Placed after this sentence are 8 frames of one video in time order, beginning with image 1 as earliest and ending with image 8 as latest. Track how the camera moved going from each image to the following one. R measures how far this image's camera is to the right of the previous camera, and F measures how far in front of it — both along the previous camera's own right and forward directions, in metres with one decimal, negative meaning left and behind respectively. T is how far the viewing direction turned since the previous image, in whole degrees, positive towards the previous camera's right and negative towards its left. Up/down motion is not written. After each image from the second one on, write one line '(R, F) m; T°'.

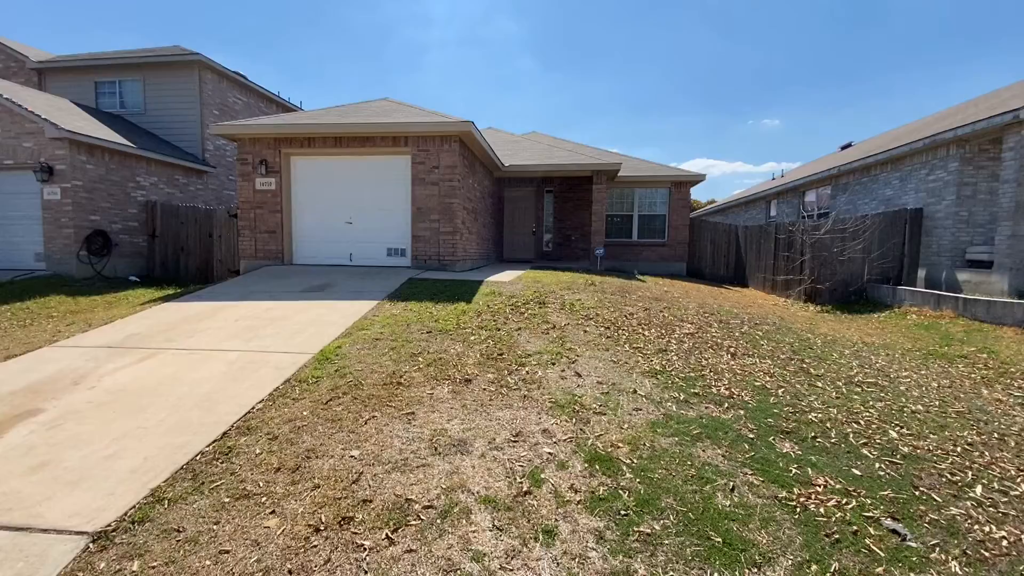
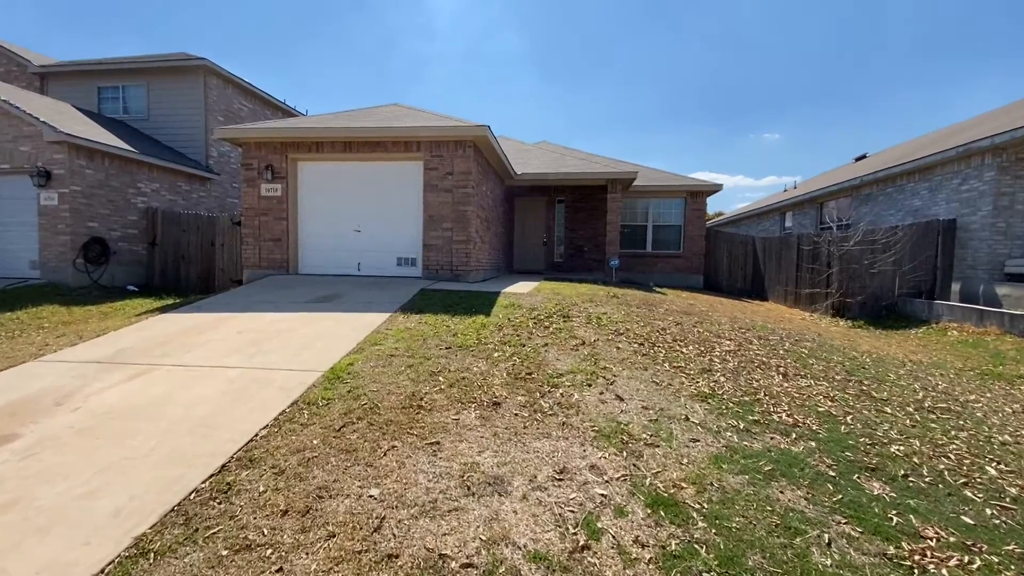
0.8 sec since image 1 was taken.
(-0.3, +0.5) m; 0°
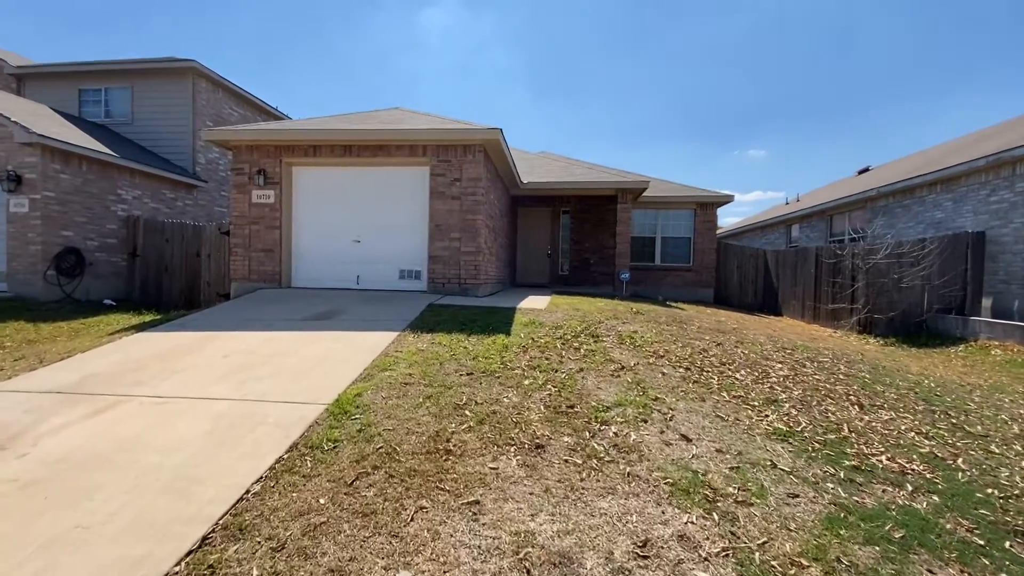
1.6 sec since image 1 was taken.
(-0.4, +0.7) m; +1°
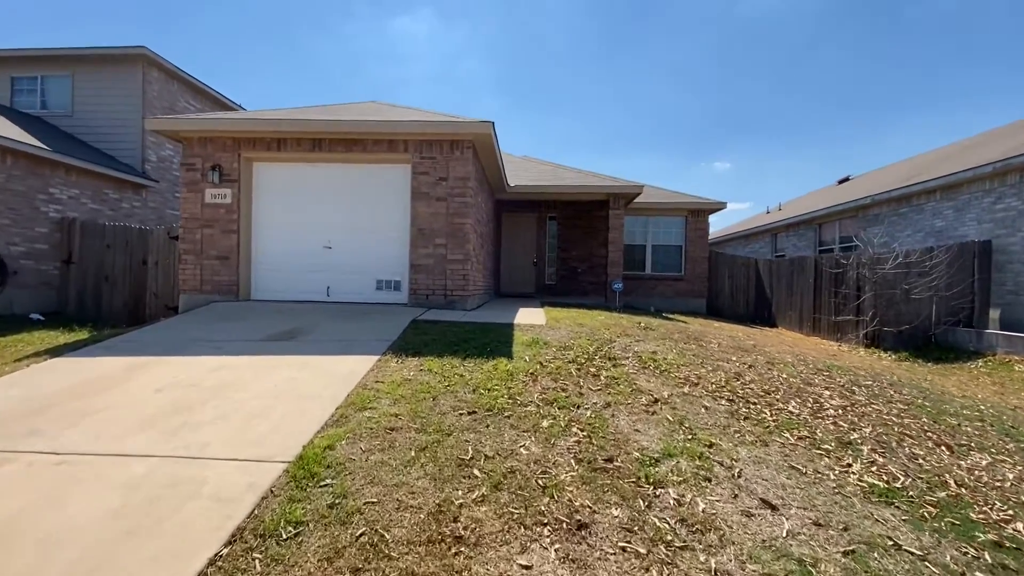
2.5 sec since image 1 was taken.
(-0.3, +0.9) m; +3°
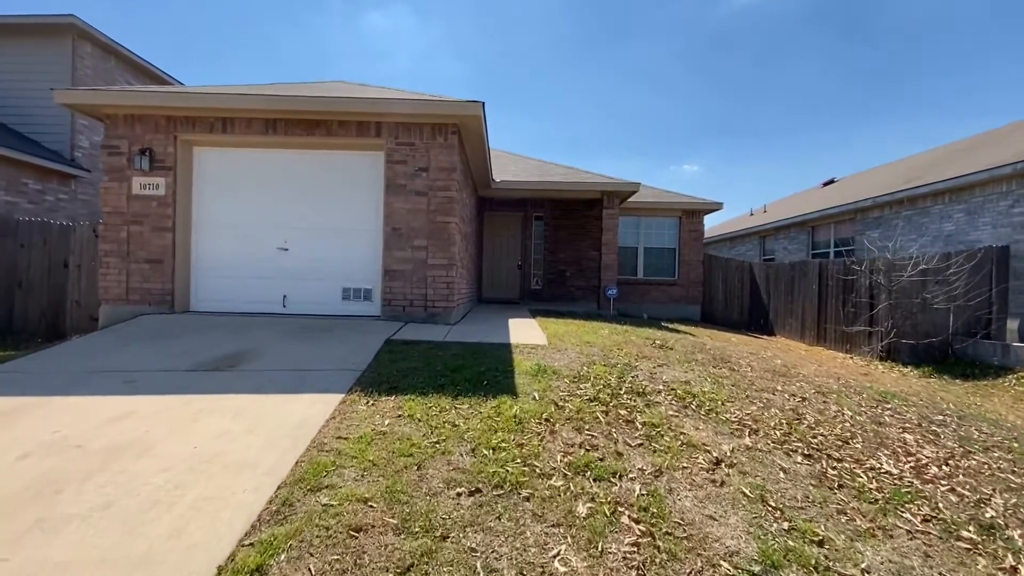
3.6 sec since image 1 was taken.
(-0.3, +1.1) m; +3°
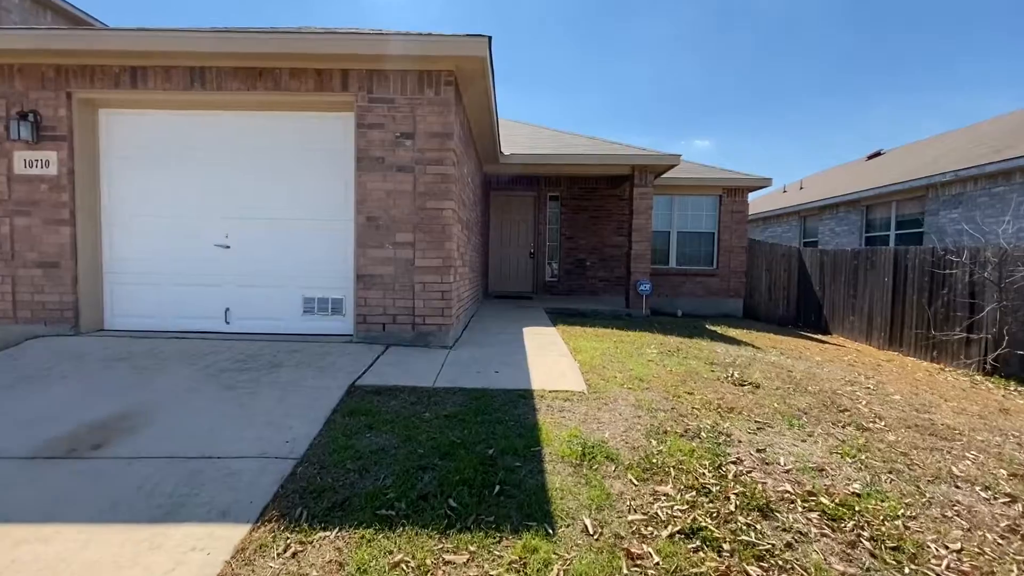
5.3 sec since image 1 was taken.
(-0.1, +1.7) m; -1°
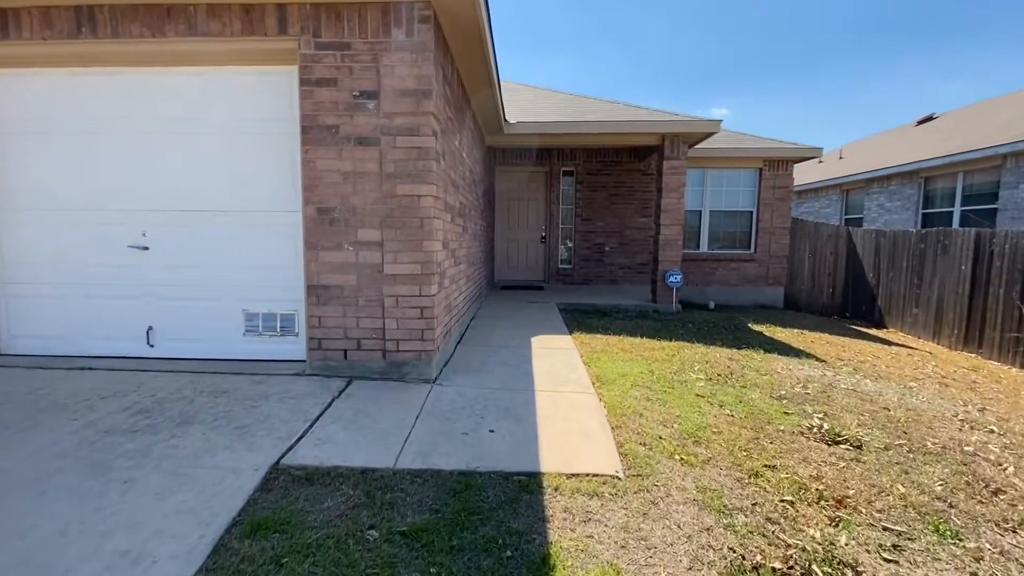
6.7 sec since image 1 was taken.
(+0.1, +1.2) m; -2°
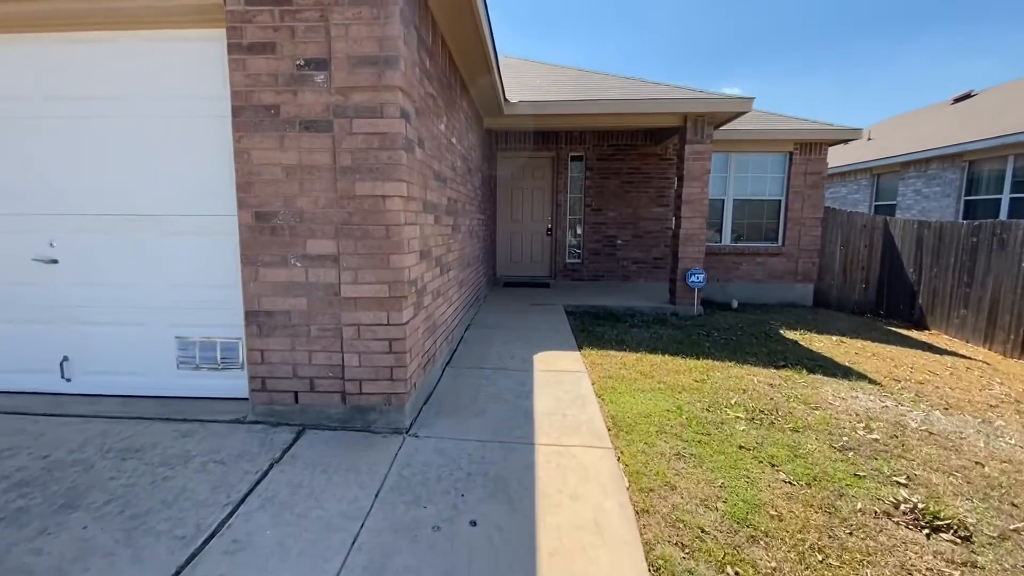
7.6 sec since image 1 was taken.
(+0.1, +0.8) m; -1°
